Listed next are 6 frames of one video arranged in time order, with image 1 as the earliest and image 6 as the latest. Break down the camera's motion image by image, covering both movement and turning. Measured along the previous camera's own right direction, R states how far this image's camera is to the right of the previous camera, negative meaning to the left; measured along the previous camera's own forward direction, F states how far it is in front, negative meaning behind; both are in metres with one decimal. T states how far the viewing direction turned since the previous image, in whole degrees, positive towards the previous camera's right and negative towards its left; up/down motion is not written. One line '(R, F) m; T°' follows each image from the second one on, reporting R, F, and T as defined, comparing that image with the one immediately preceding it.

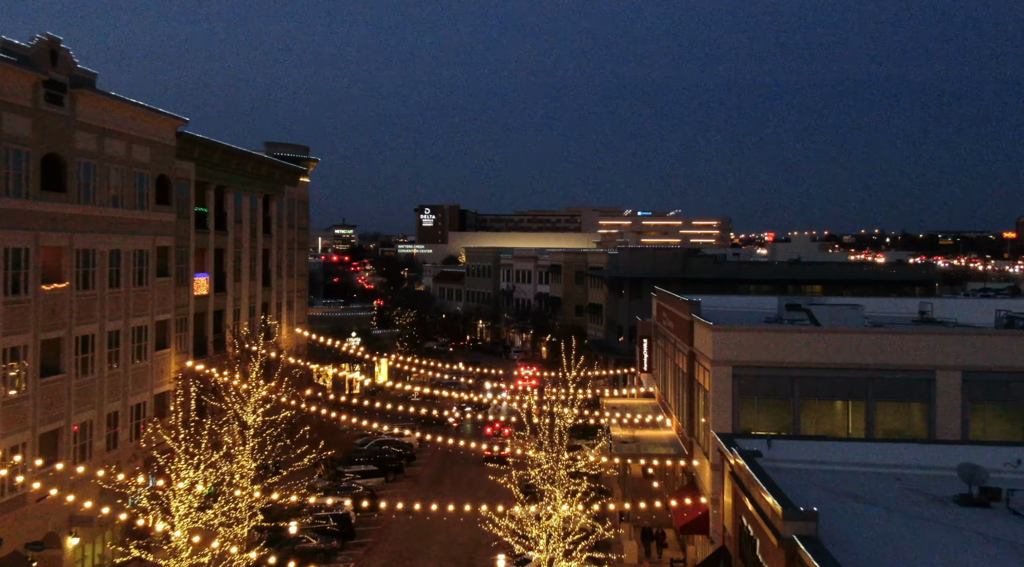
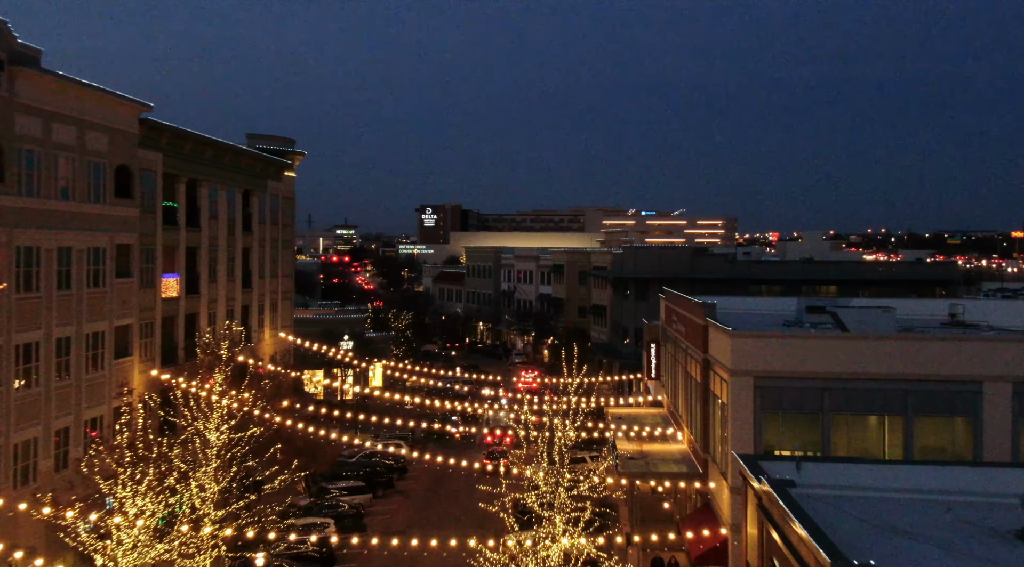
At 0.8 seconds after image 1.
(+0.2, +2.4) m; 0°
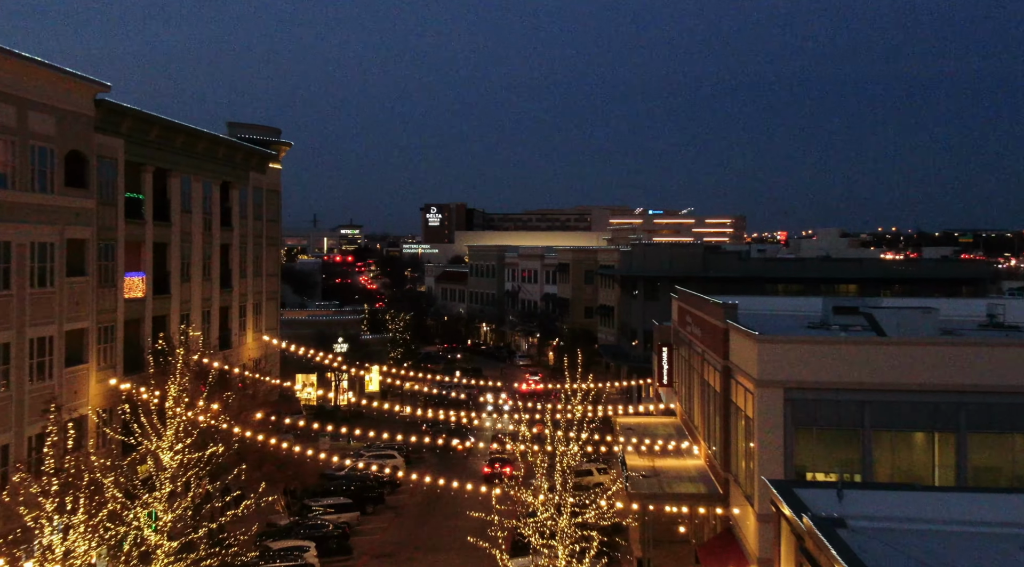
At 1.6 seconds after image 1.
(+0.2, +2.5) m; 0°
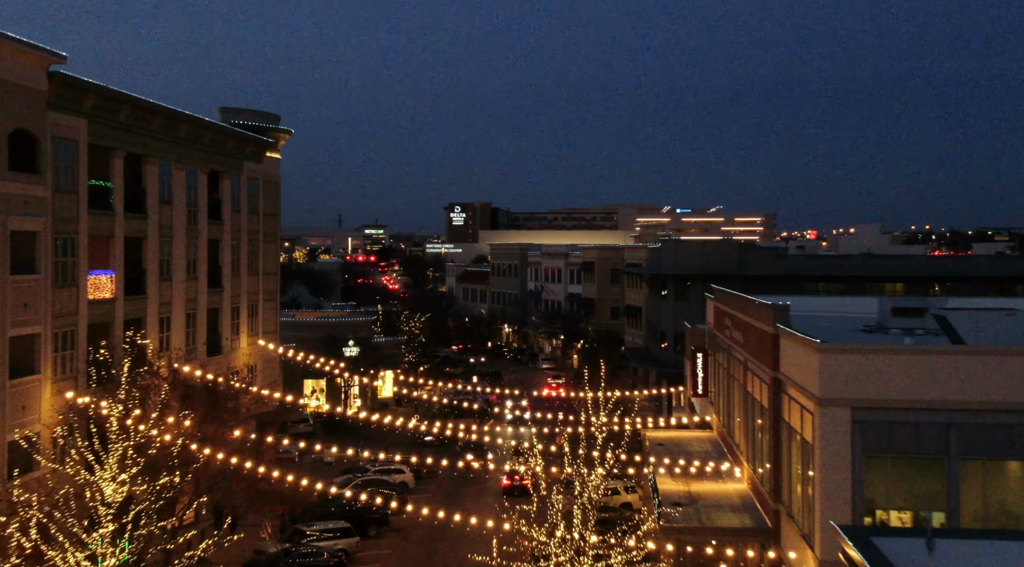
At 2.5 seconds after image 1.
(+0.2, +3.0) m; -1°
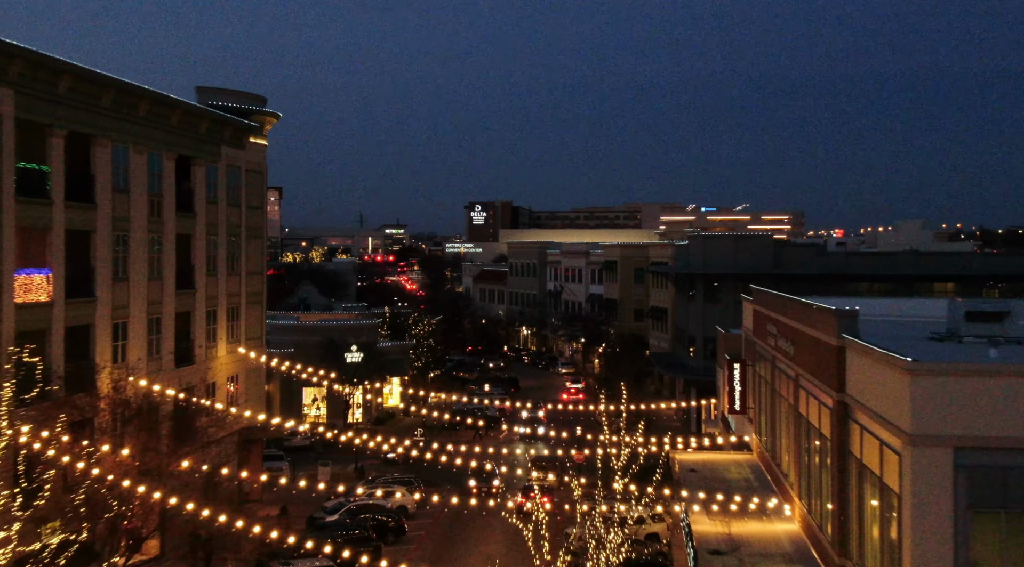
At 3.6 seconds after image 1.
(+0.3, +3.5) m; -1°
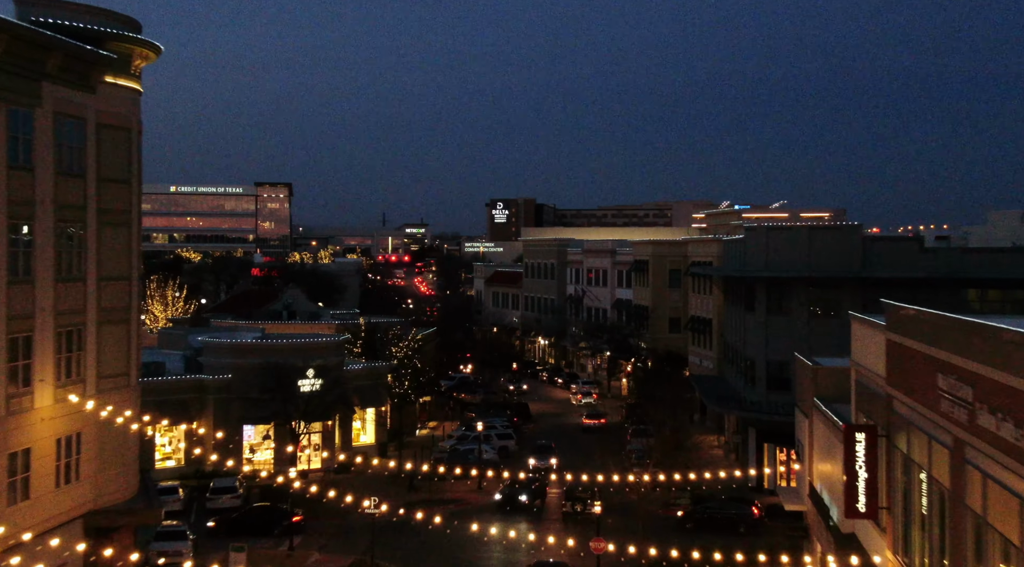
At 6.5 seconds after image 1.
(+0.8, +9.7) m; -2°
